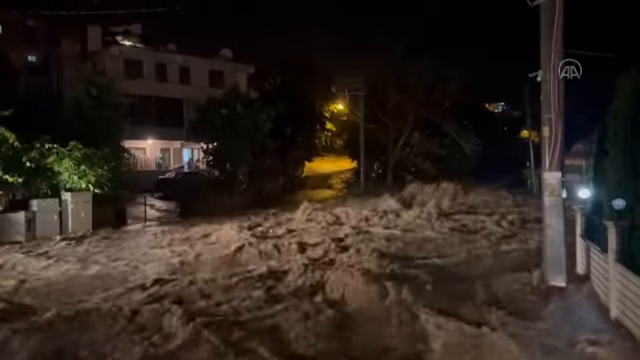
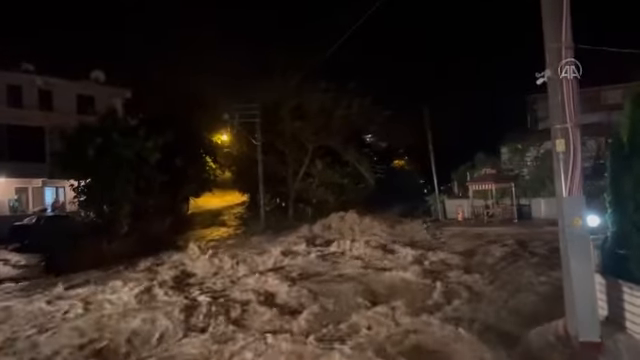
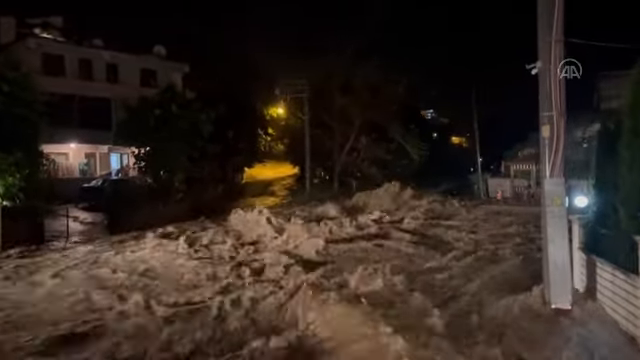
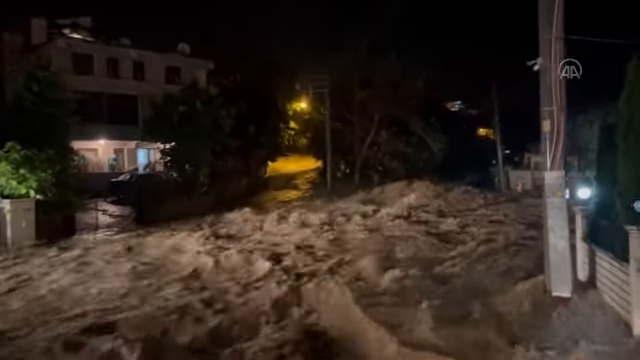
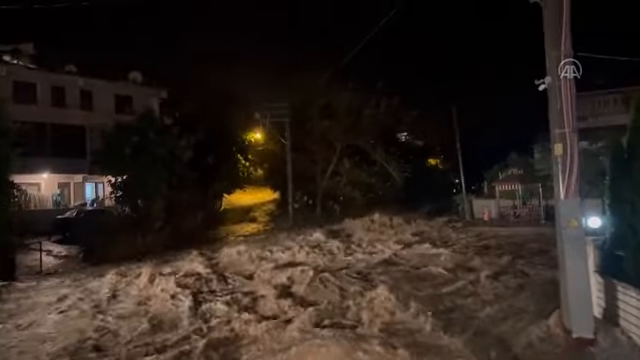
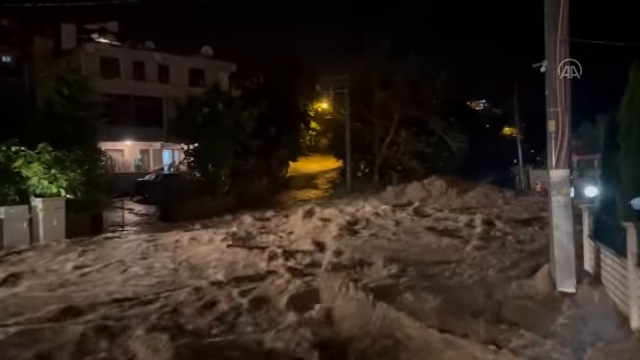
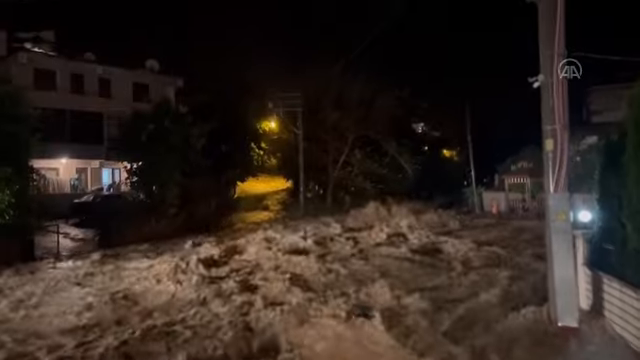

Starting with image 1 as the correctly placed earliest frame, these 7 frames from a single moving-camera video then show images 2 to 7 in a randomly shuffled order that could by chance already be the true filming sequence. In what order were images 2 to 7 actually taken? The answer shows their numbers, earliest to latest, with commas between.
6, 4, 3, 7, 5, 2
